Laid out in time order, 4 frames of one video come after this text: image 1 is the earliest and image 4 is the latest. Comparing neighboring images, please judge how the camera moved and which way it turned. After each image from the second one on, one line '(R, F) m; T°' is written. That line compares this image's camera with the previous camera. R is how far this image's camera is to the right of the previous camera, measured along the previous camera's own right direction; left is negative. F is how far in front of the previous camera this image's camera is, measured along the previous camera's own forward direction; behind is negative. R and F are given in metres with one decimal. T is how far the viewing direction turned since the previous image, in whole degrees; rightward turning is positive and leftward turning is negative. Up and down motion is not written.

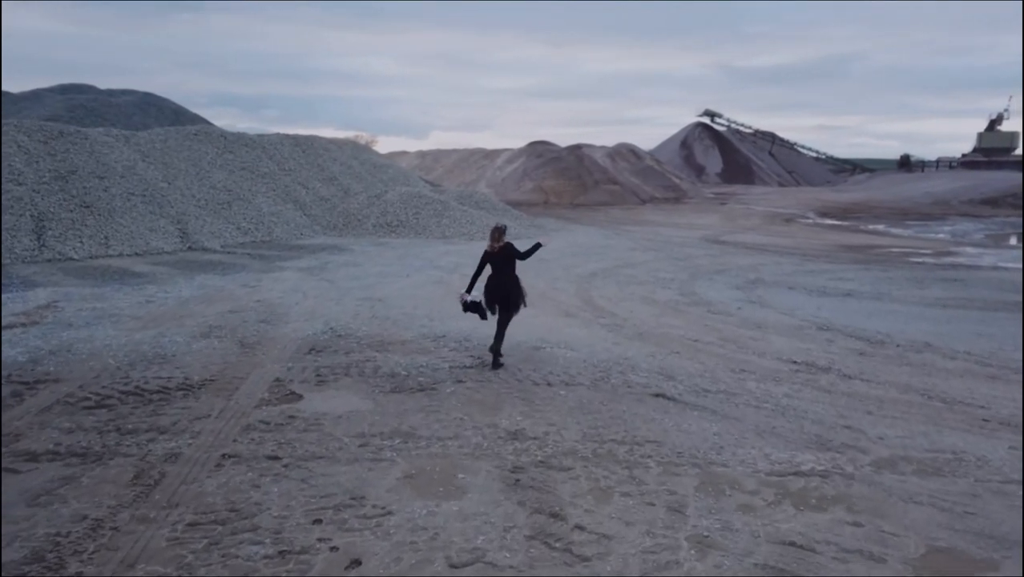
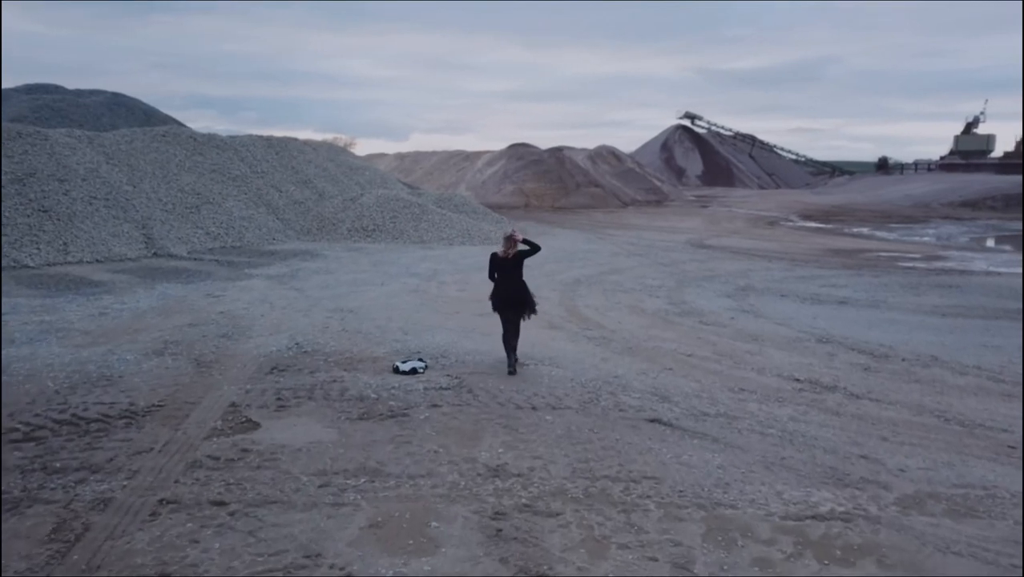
(0.0, +0.6) m; +1°
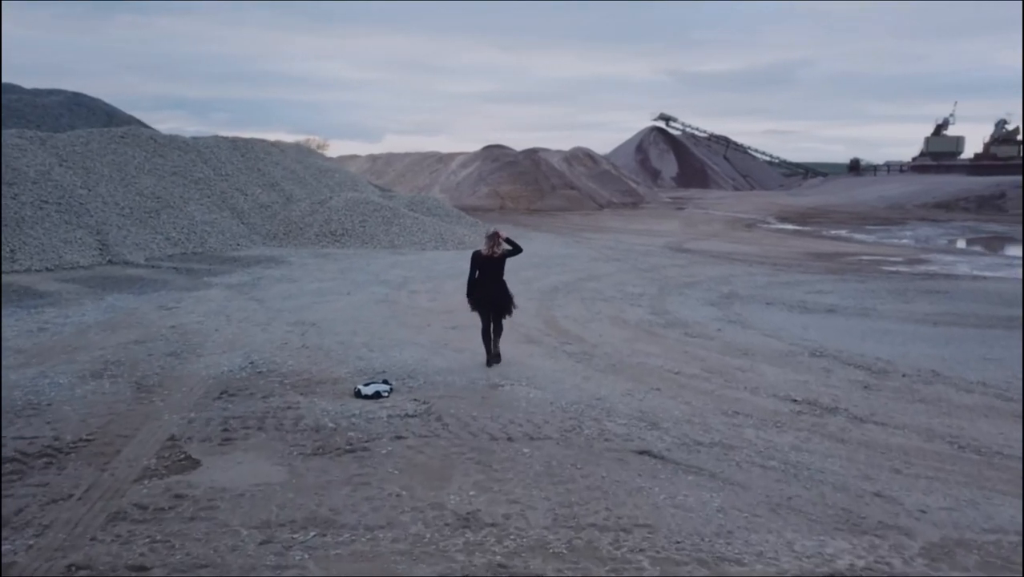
(0.0, +0.6) m; +2°
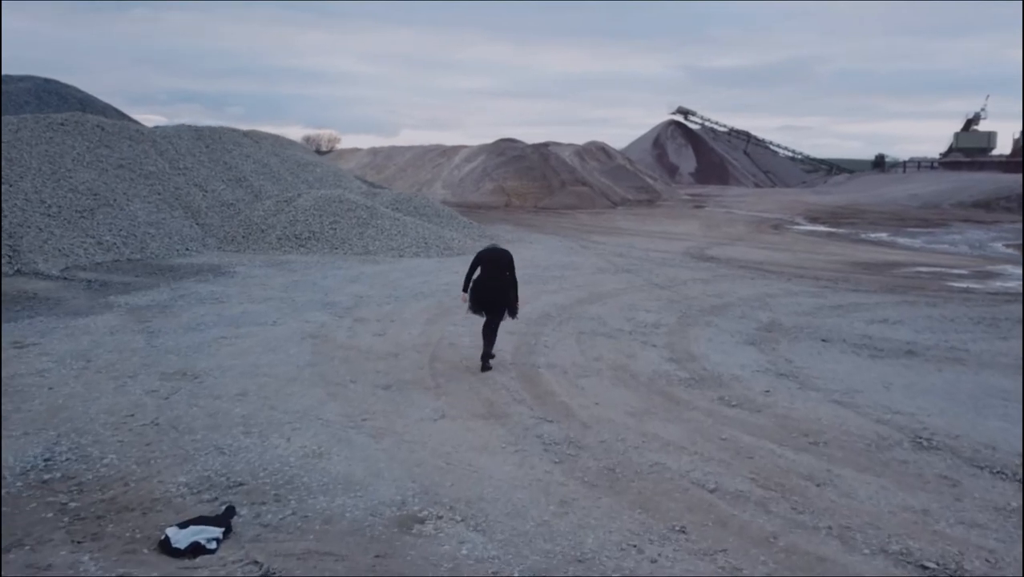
(+0.5, +3.0) m; -1°
